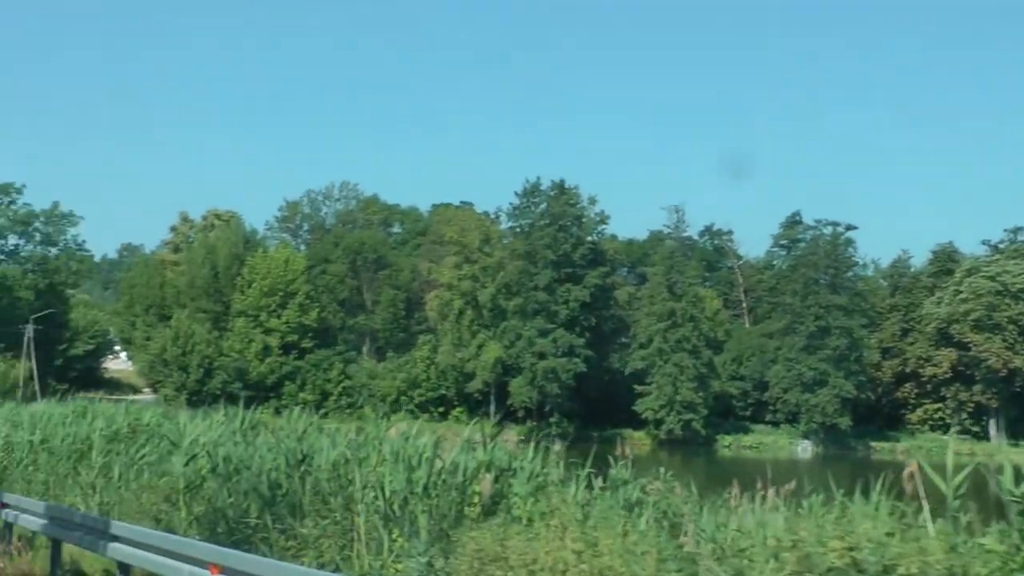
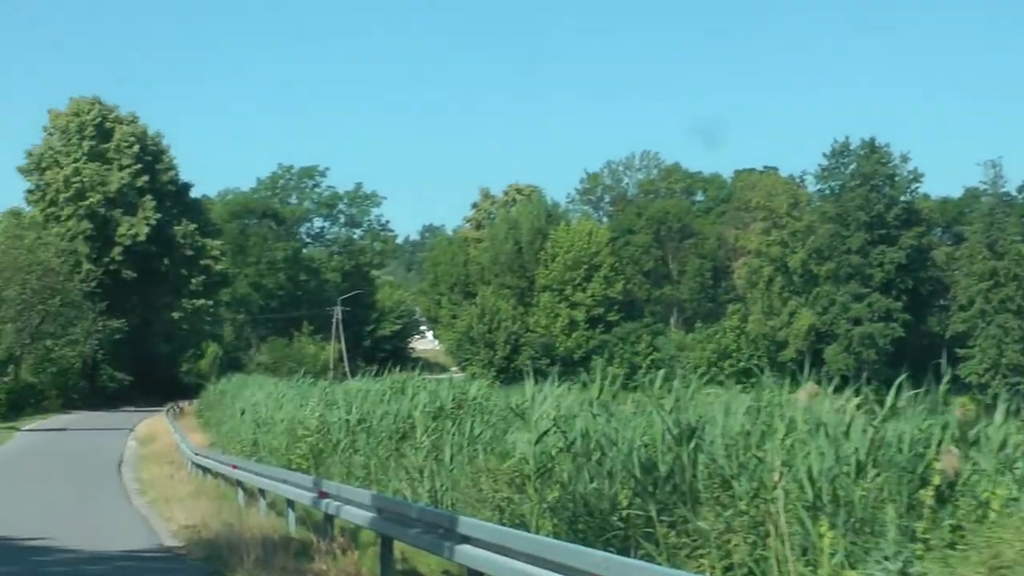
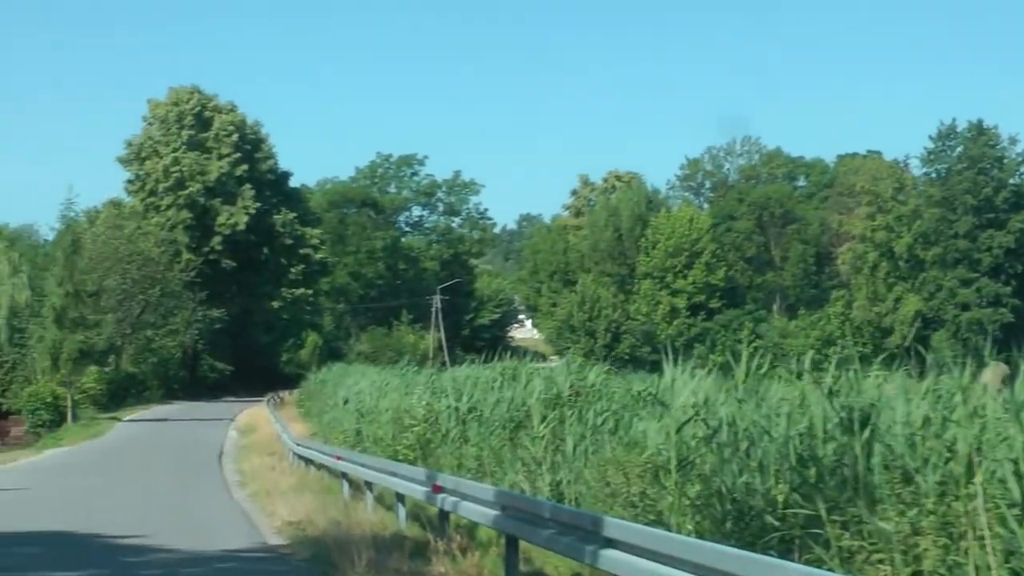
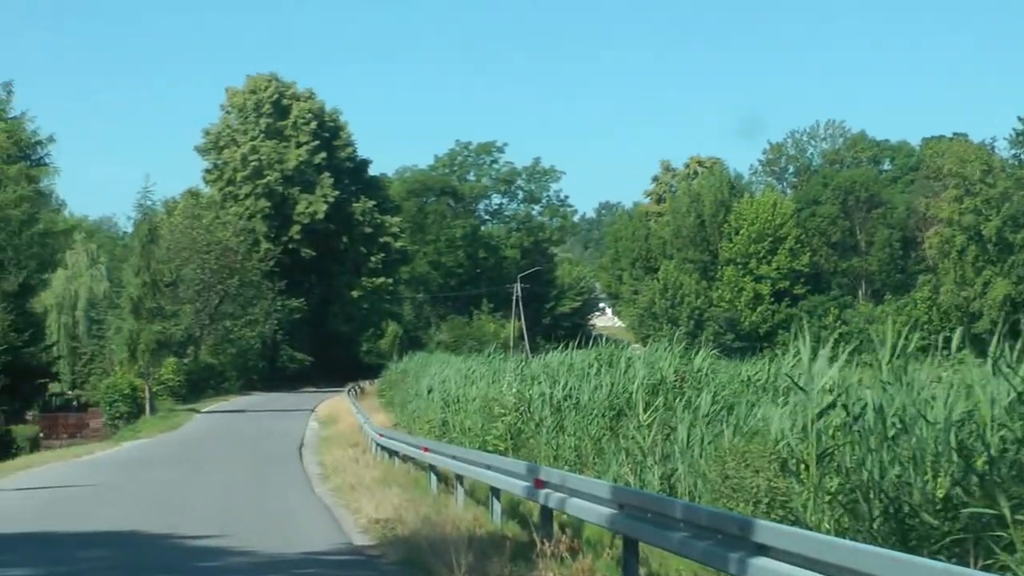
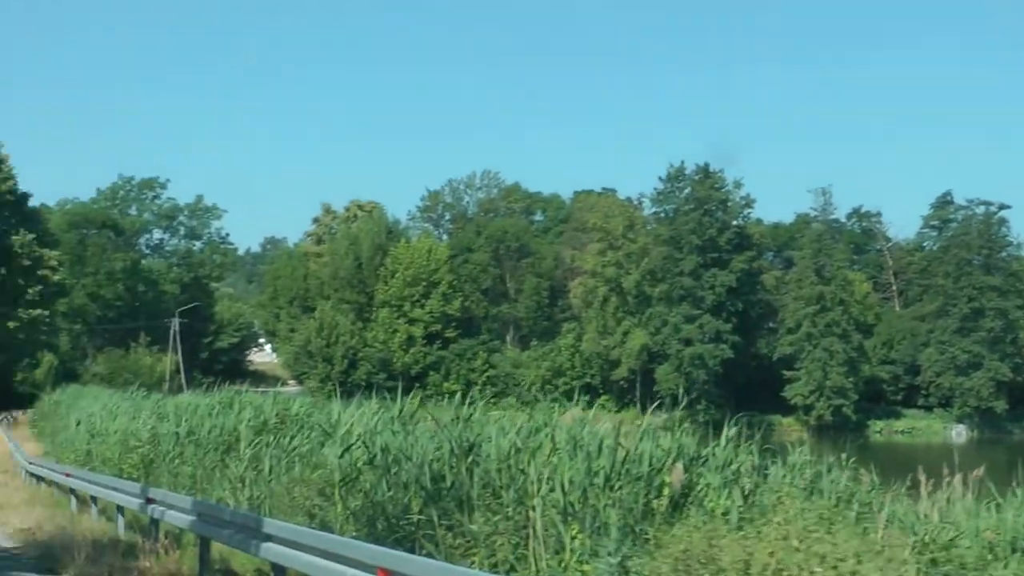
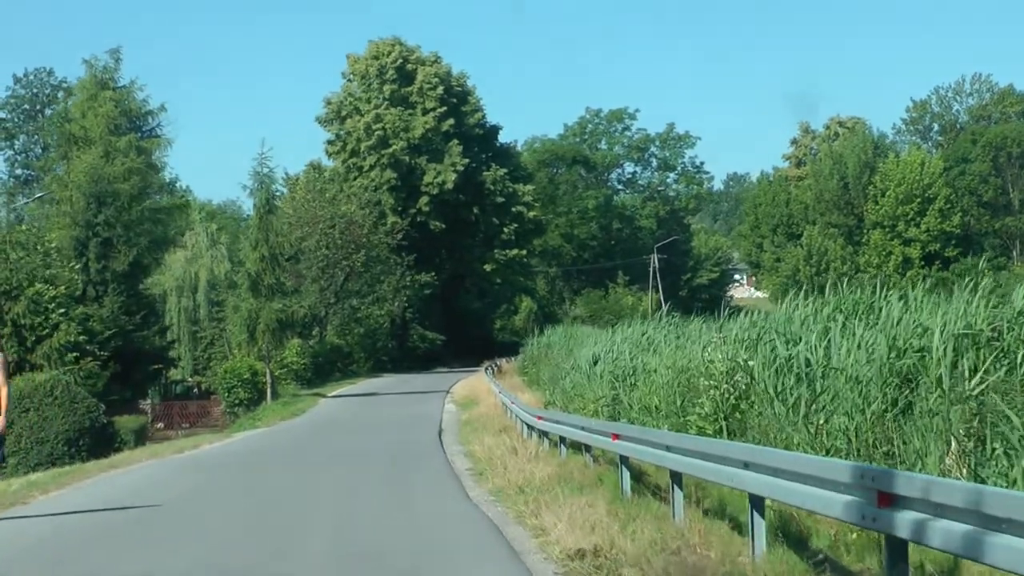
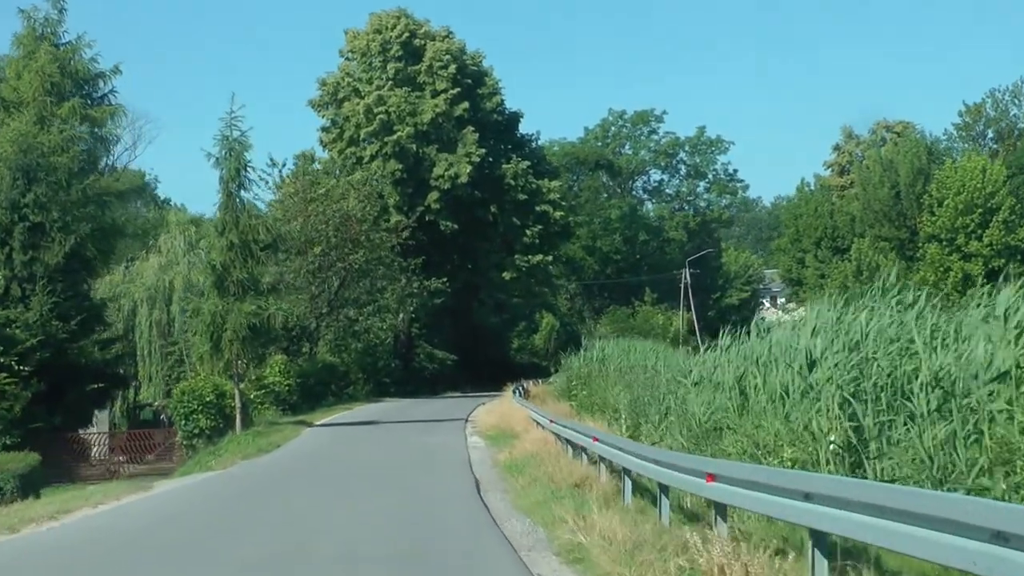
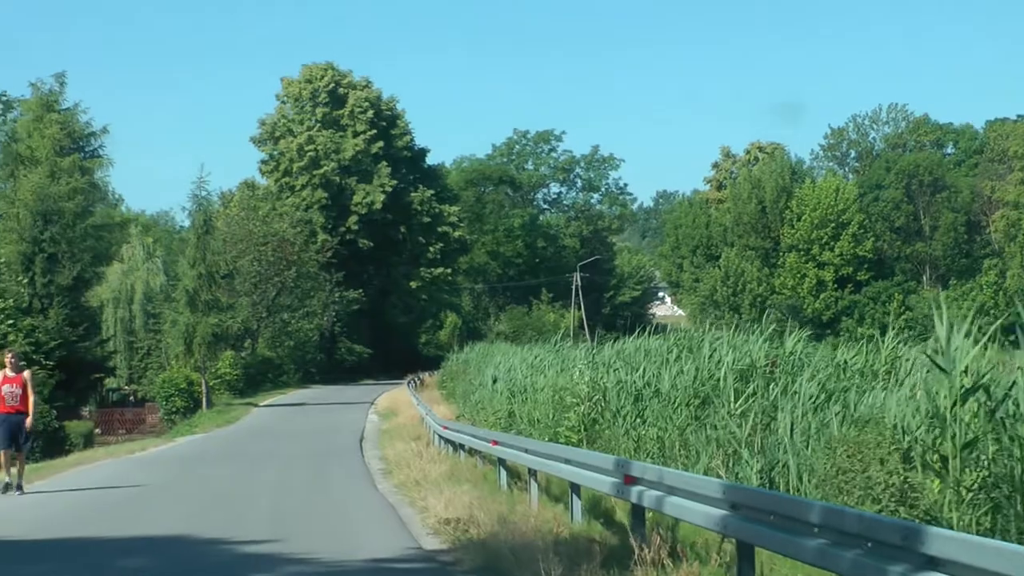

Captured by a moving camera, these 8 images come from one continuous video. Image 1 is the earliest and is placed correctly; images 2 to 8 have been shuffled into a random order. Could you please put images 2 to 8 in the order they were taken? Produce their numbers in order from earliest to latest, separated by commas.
5, 2, 3, 4, 8, 6, 7
